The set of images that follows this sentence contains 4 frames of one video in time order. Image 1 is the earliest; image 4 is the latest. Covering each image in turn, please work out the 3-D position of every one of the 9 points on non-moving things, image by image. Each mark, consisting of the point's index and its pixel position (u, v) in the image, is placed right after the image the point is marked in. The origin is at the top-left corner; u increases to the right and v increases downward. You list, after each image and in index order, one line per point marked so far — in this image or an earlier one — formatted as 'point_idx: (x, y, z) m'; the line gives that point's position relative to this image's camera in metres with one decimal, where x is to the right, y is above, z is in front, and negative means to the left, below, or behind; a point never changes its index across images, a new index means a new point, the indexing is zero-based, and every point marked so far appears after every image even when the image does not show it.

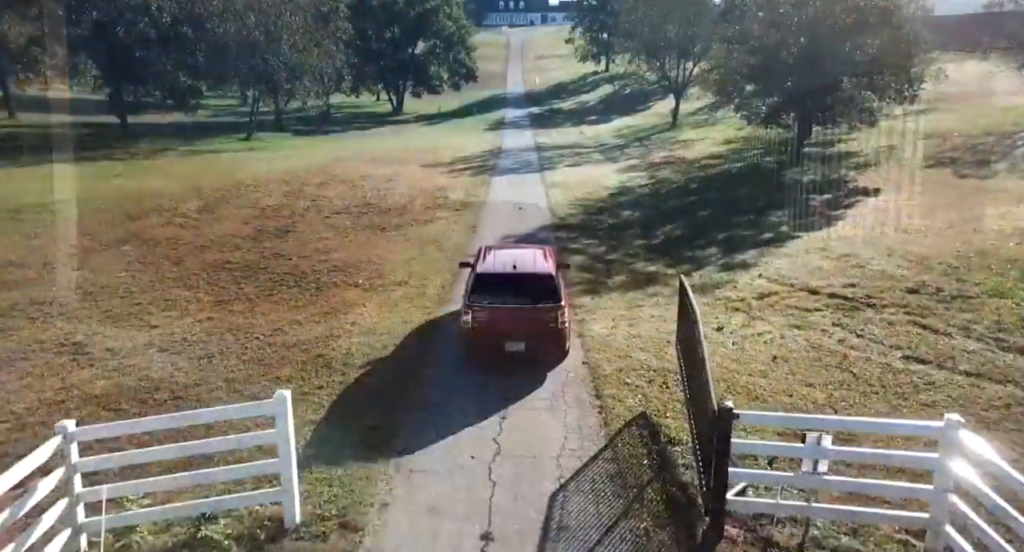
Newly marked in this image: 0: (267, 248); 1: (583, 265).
0: (-6.4, +0.7, +17.8) m
1: (+1.7, +0.2, +16.2) m
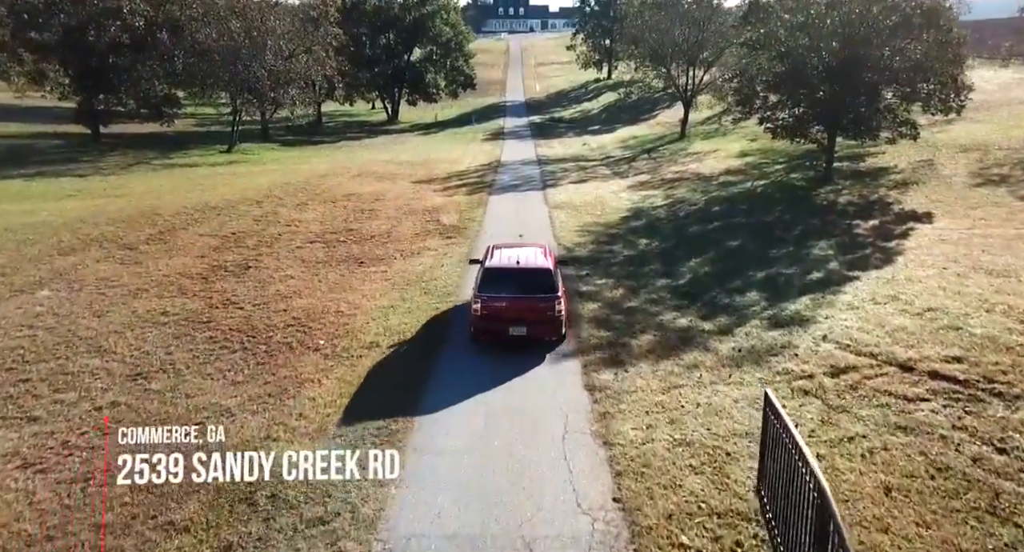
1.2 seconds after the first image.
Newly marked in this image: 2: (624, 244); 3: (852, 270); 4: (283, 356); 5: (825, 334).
0: (-6.4, -0.4, +14.8) m
1: (+1.7, -0.8, +13.2) m
2: (+3.2, +0.9, +19.9) m
3: (+7.7, +0.1, +15.7) m
4: (-3.8, -1.3, +11.5) m
5: (+5.2, -1.0, +11.4) m
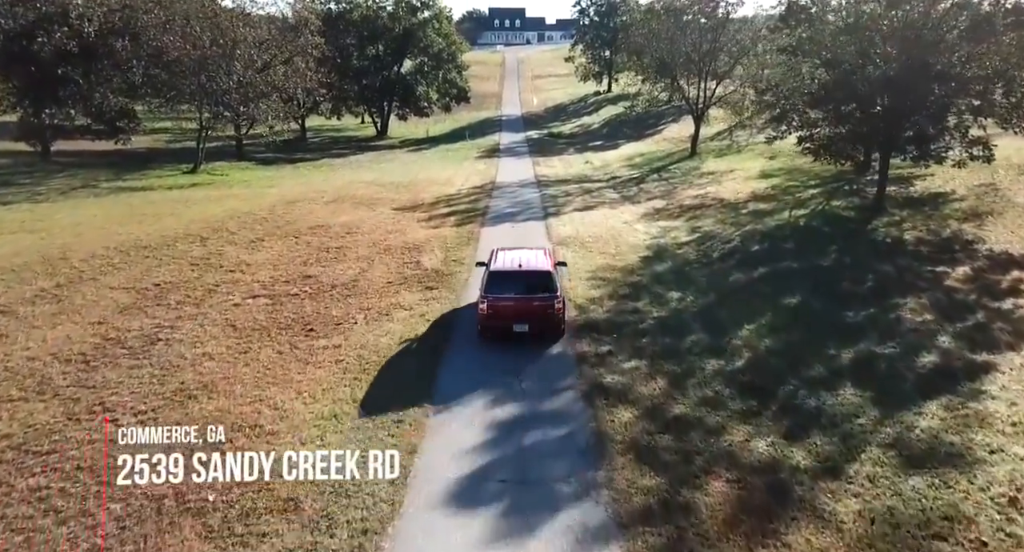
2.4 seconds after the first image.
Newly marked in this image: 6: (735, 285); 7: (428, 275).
0: (-6.4, -1.8, +10.5) m
1: (+1.6, -2.1, +8.9) m
2: (+3.1, -0.5, +15.6) m
3: (+7.7, -1.2, +11.4) m
4: (-3.8, -2.6, +7.1) m
5: (+5.2, -2.3, +7.1) m
6: (+5.3, -0.2, +16.5) m
7: (-2.3, 0.0, +18.2) m
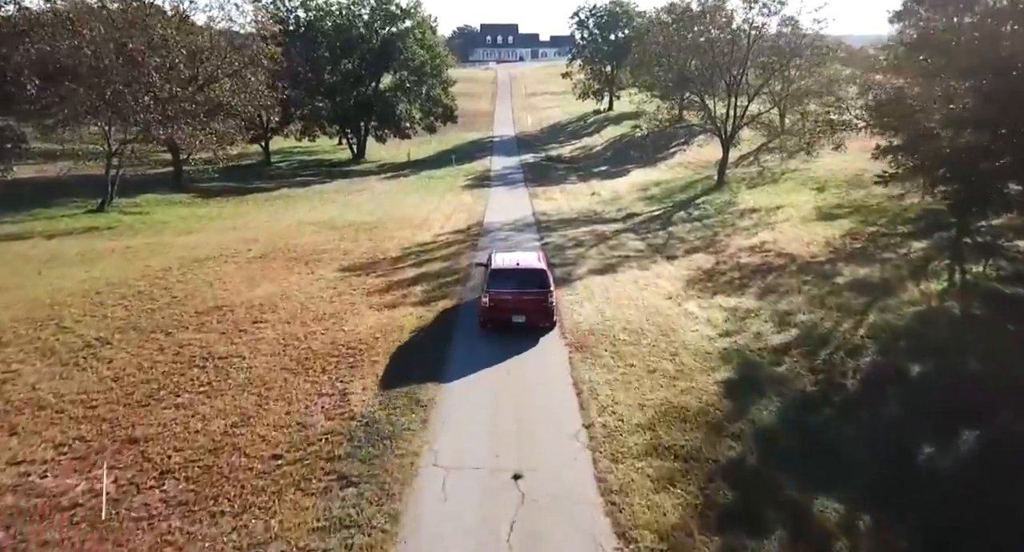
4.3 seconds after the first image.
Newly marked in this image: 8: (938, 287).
0: (-6.5, -3.9, +2.2) m
1: (+1.6, -4.2, +0.7) m
2: (+3.0, -2.8, +7.4) m
3: (+7.6, -3.4, +3.3) m
4: (-3.8, -4.7, -1.2) m
5: (+5.1, -4.3, -1.1) m
6: (+5.2, -2.5, +8.3) m
7: (-2.4, -2.3, +10.0) m
8: (+9.9, -0.3, +16.0) m
